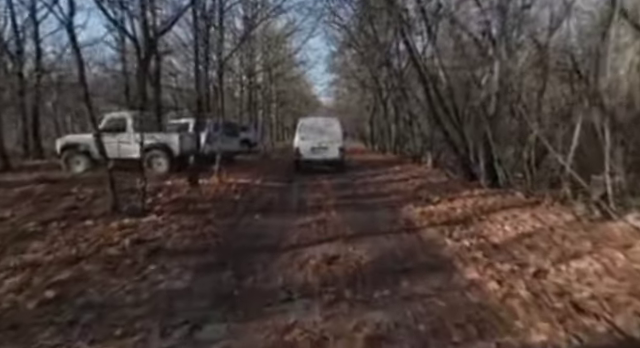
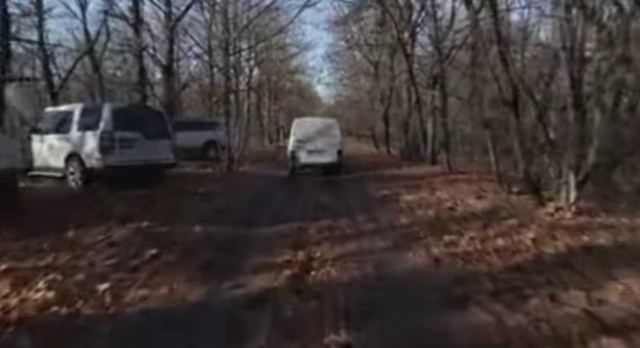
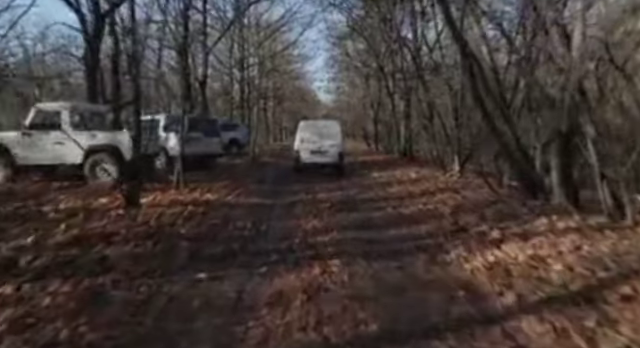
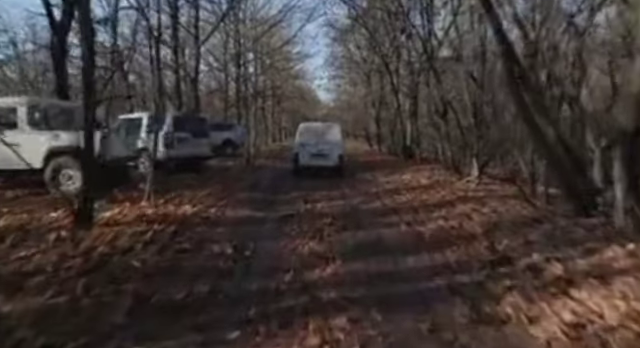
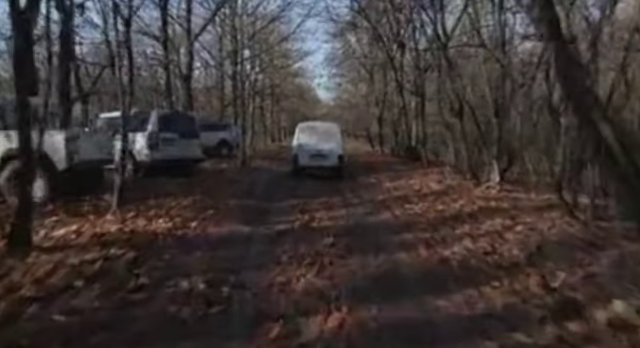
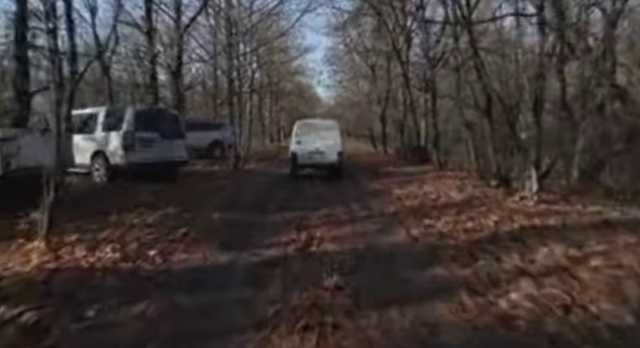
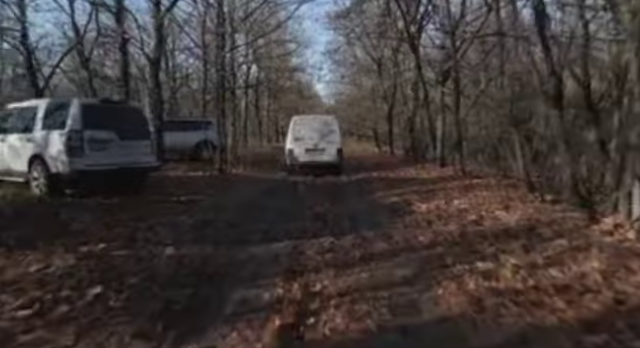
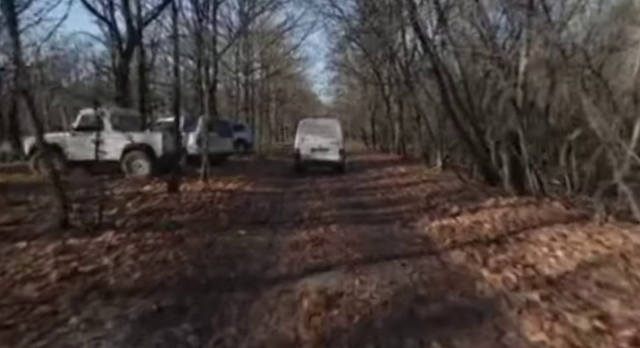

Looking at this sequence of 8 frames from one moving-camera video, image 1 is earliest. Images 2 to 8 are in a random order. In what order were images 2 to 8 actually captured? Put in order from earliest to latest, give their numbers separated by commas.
8, 3, 4, 5, 6, 2, 7
